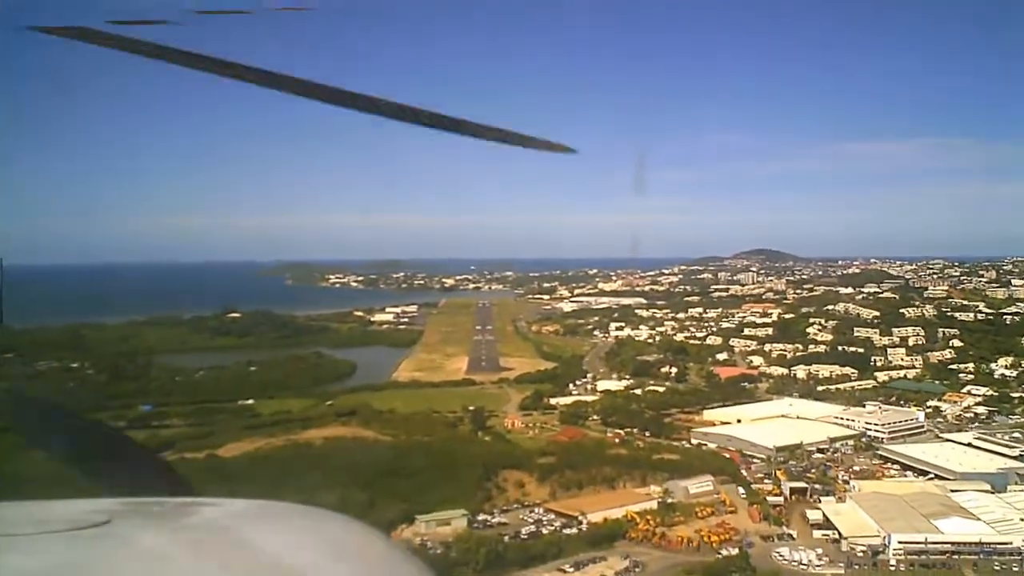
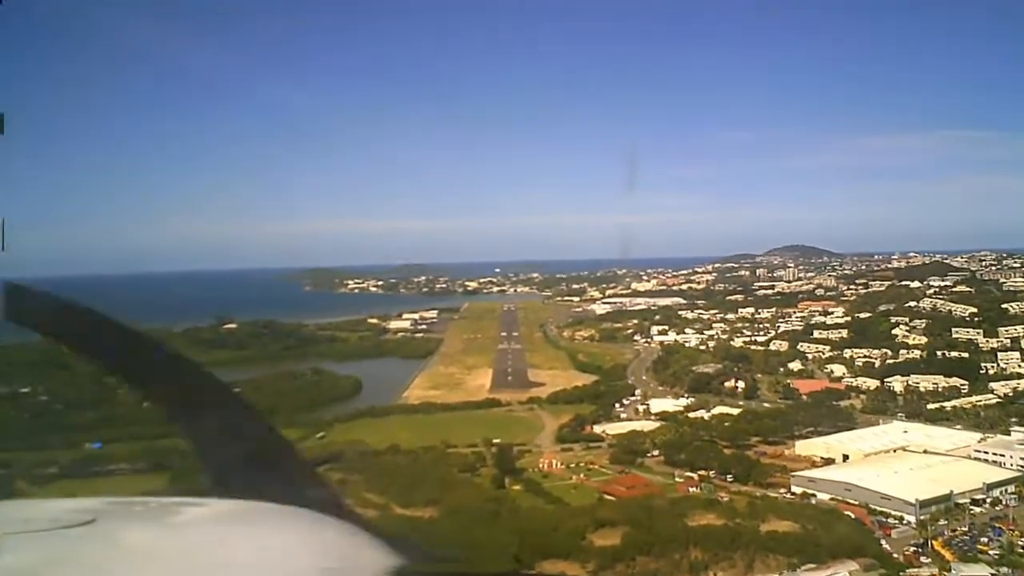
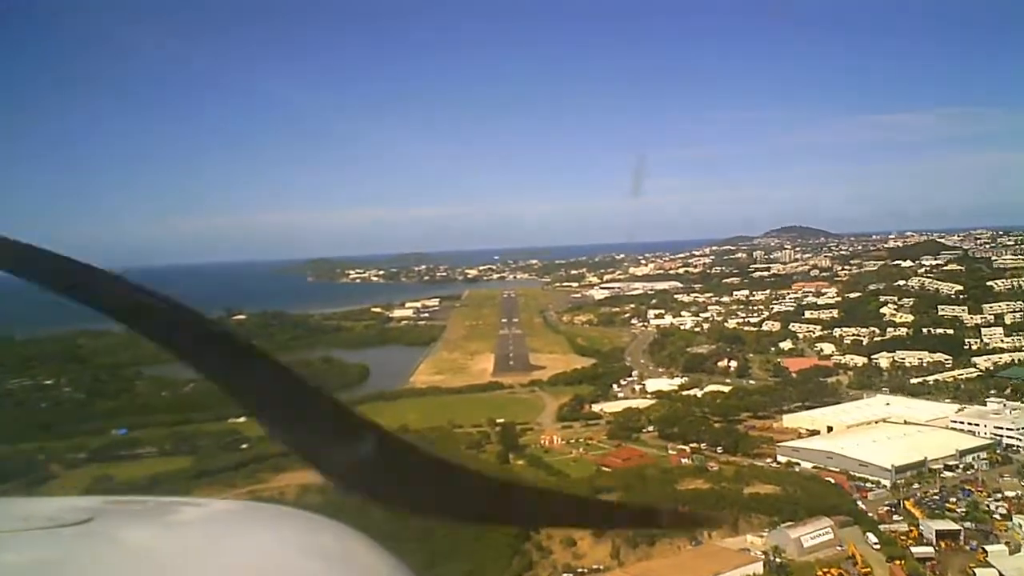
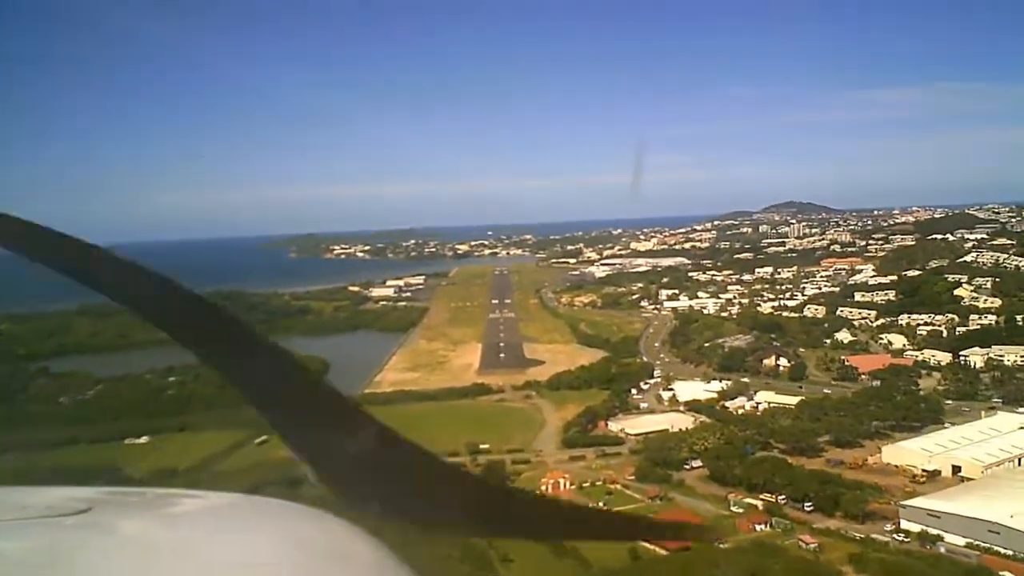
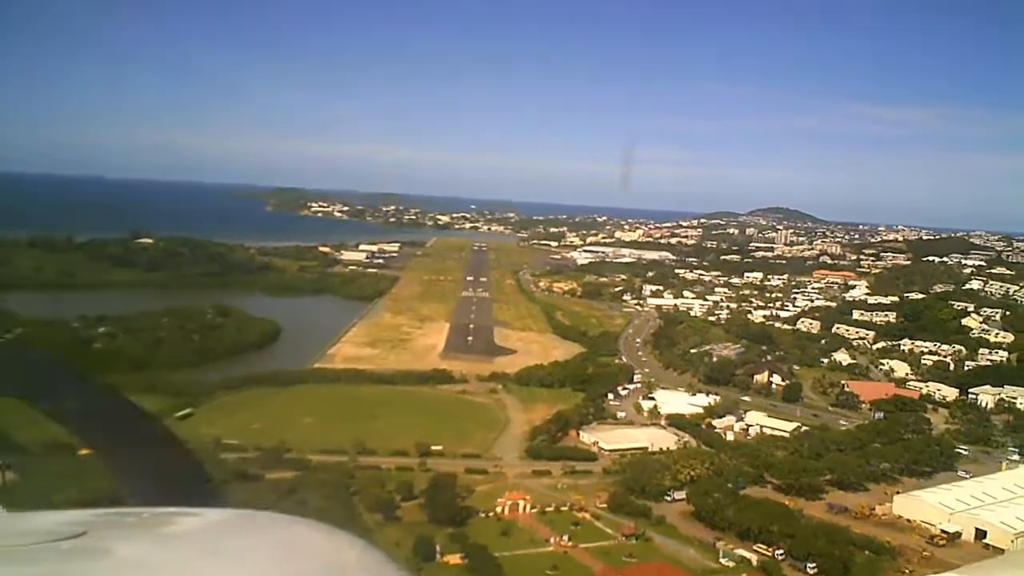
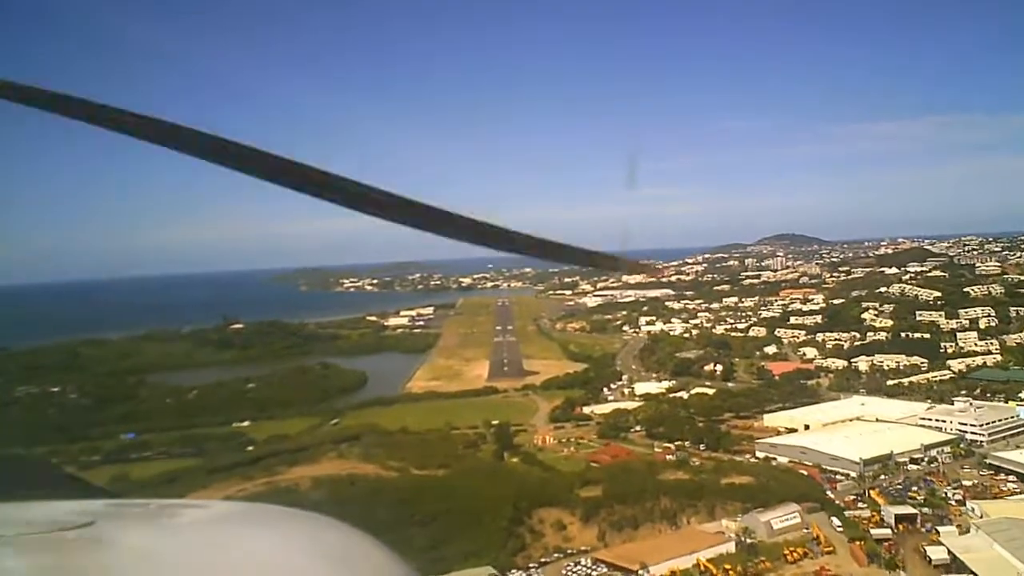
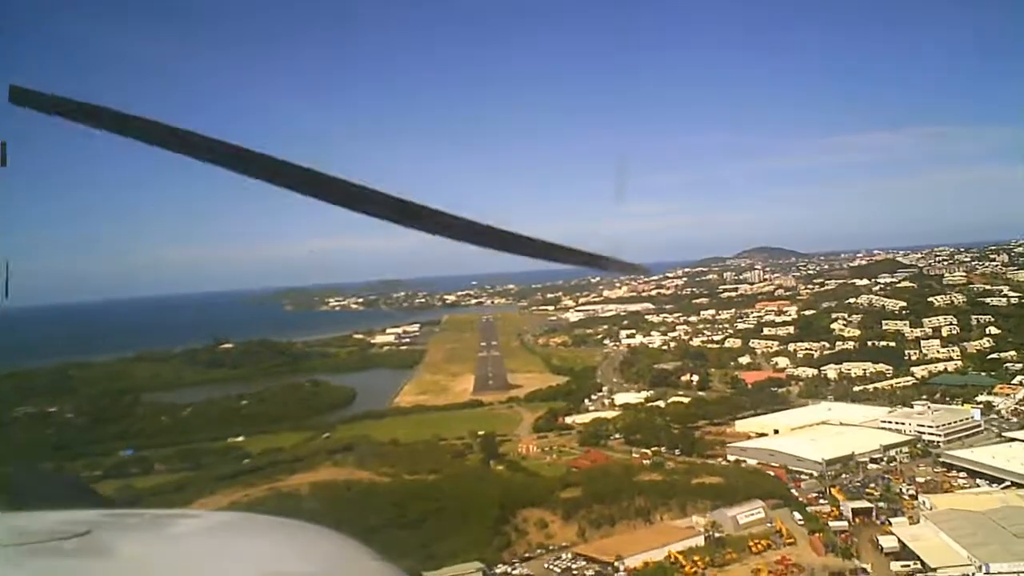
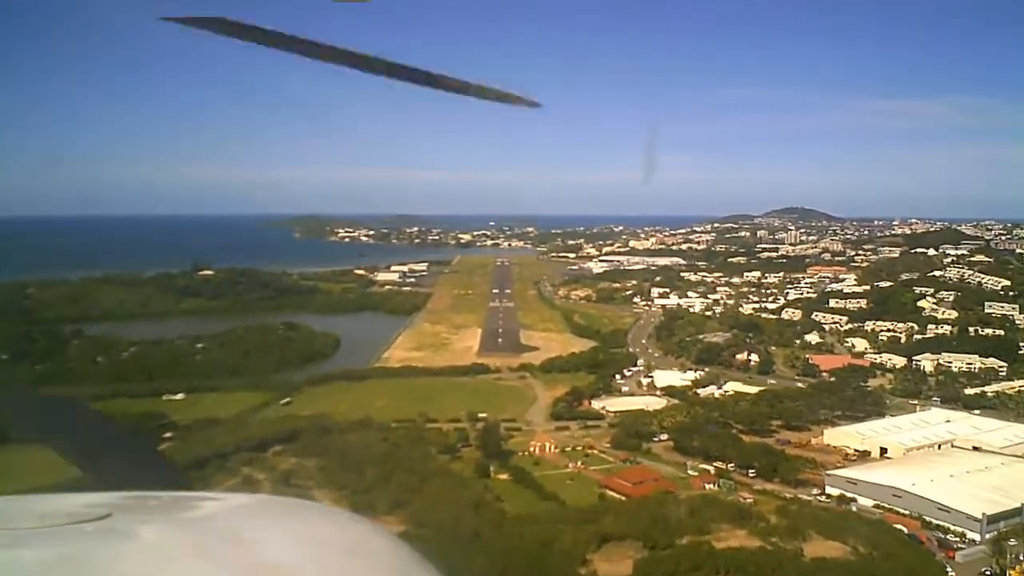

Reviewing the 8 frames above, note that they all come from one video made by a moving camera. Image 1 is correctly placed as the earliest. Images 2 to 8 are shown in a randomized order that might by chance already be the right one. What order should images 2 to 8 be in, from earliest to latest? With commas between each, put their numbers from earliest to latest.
7, 6, 3, 2, 8, 4, 5
